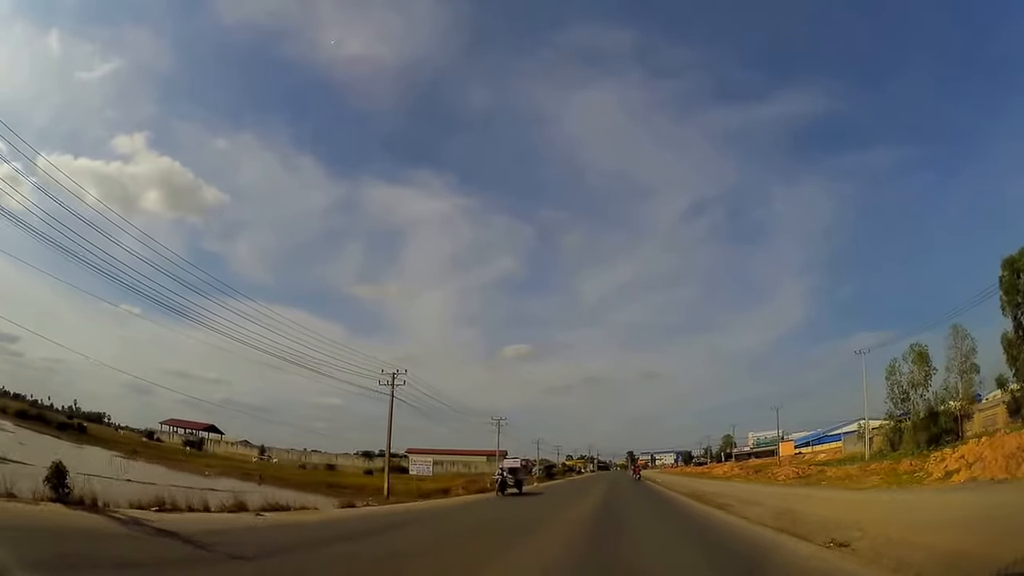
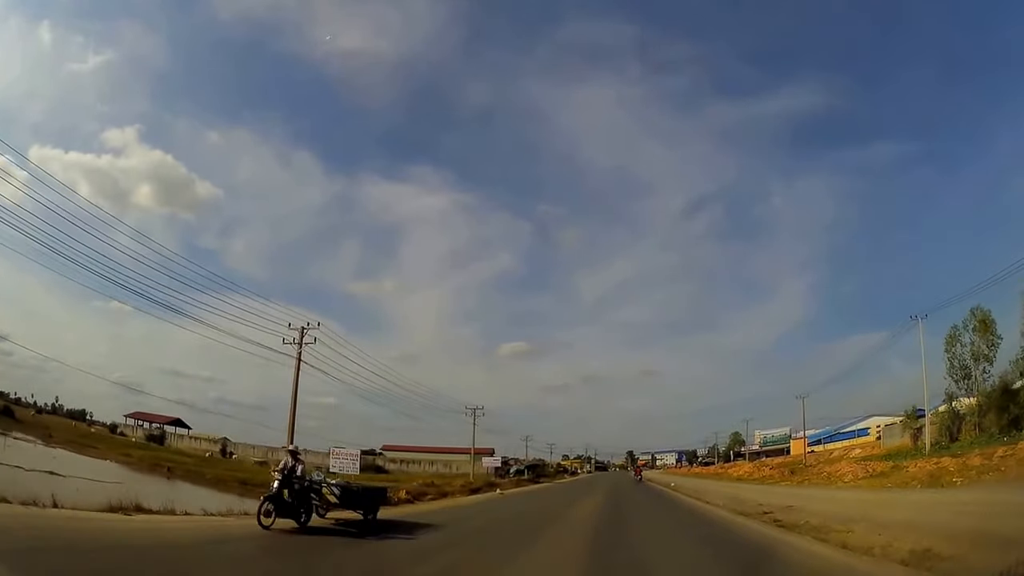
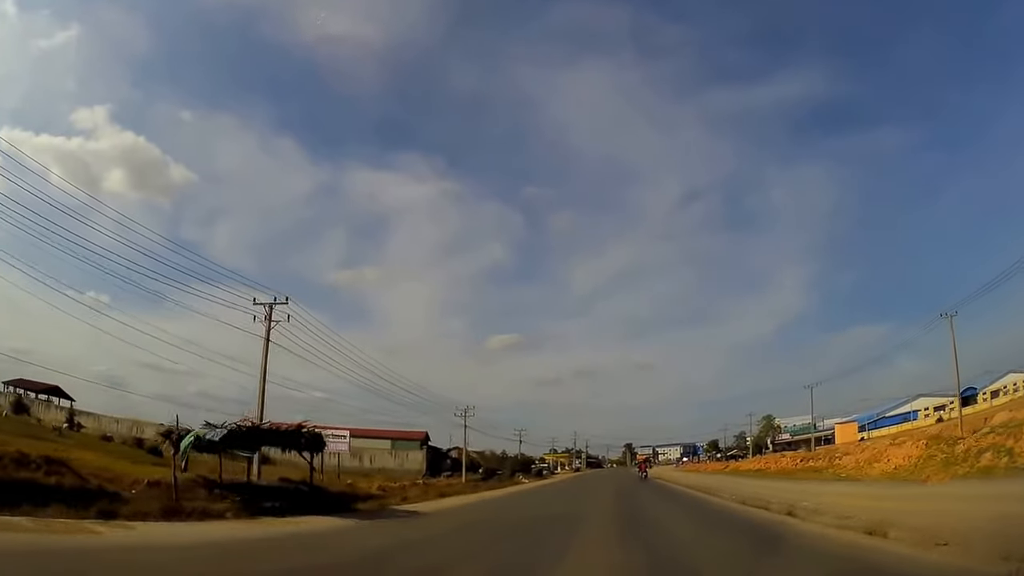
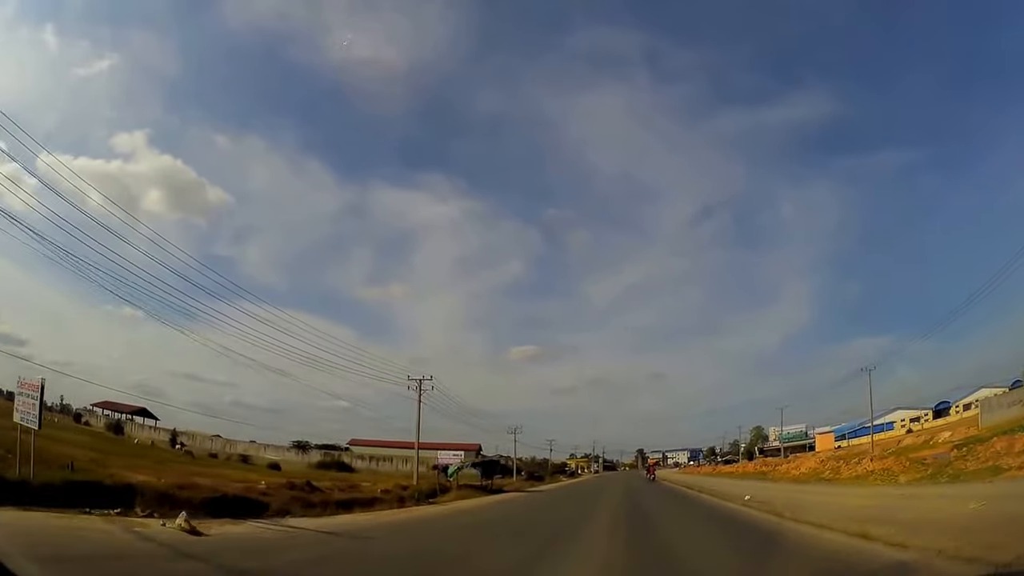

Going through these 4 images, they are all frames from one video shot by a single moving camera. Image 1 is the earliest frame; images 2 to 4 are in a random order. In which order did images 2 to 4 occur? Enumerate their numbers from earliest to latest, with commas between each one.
2, 4, 3
